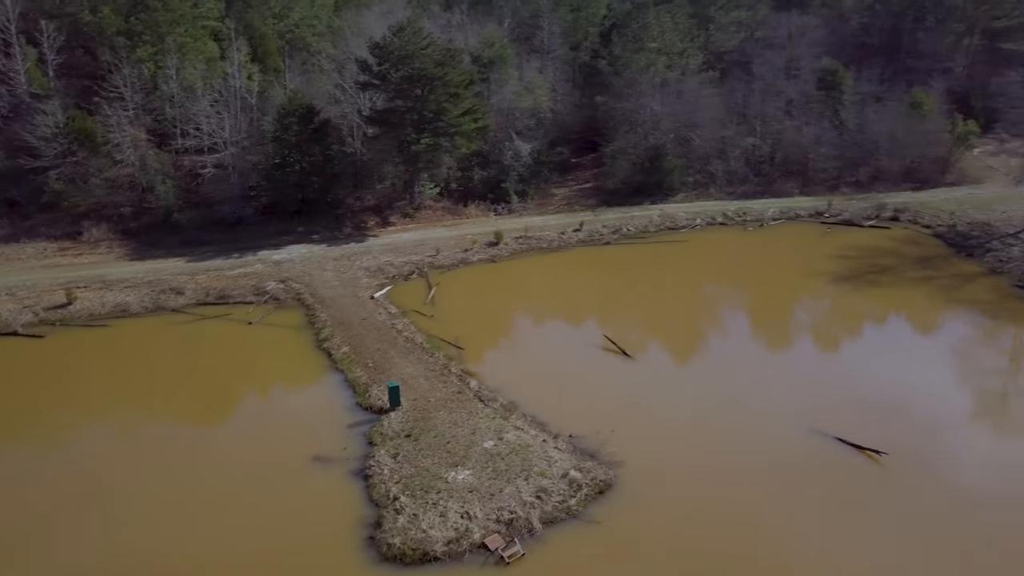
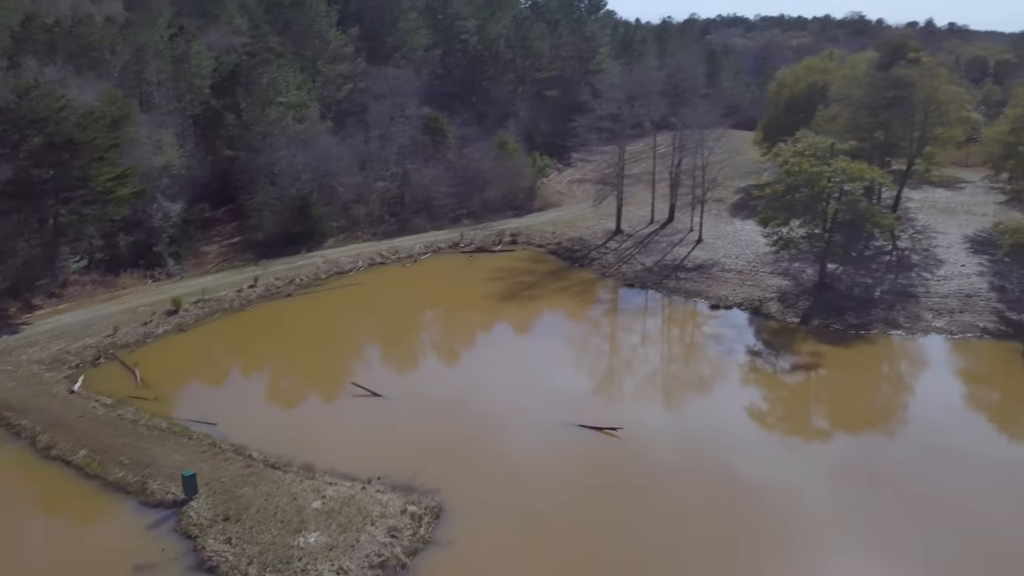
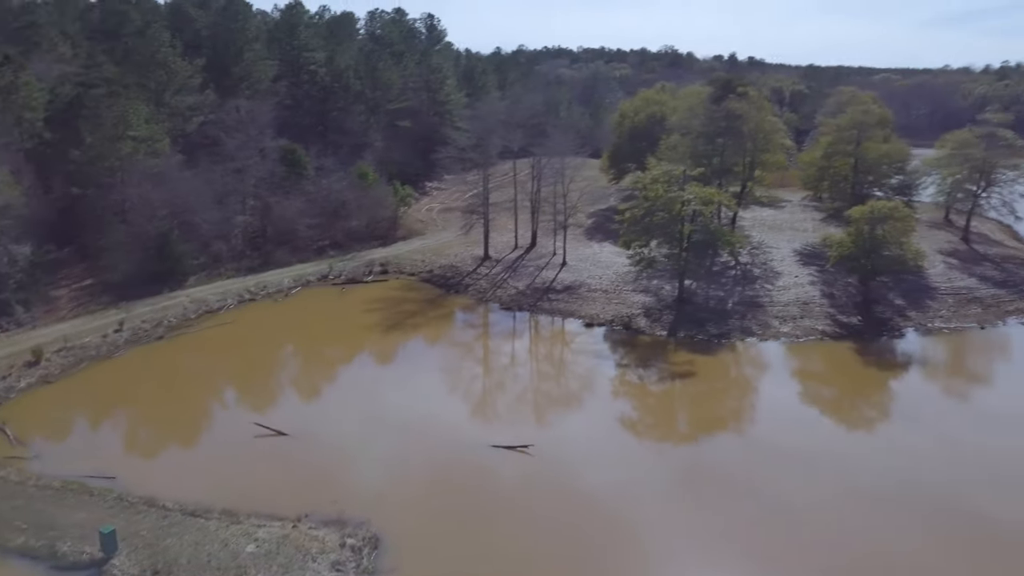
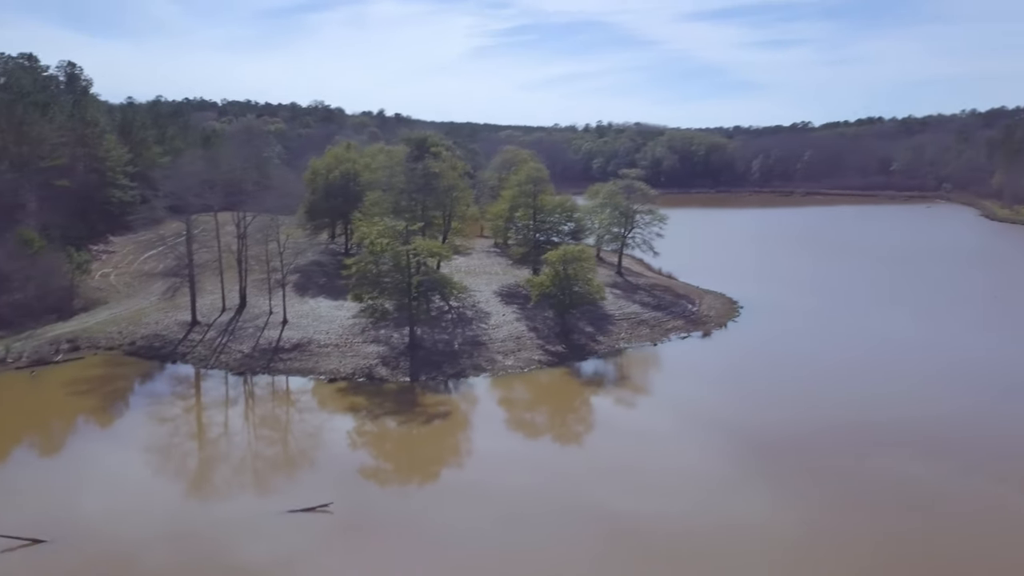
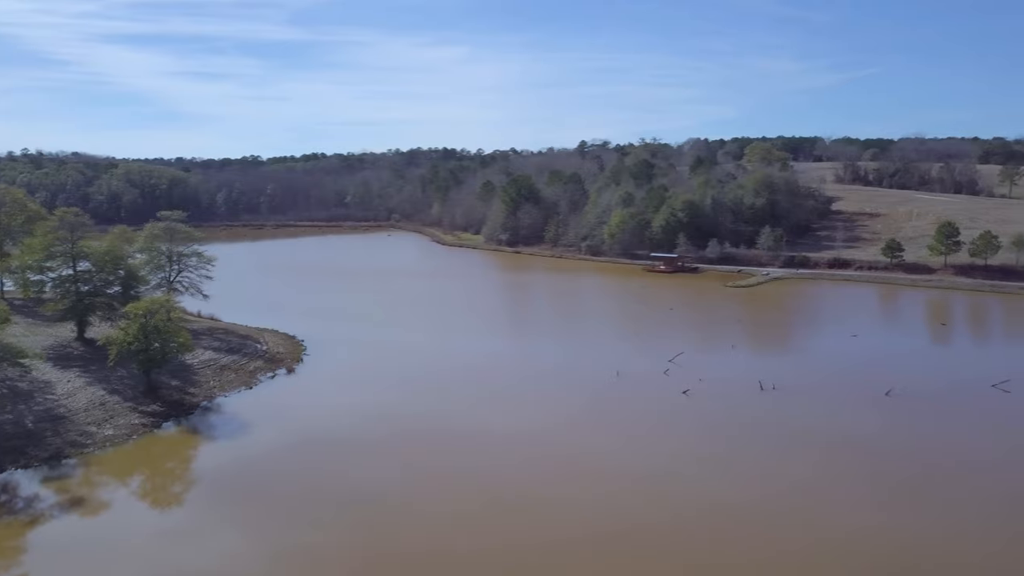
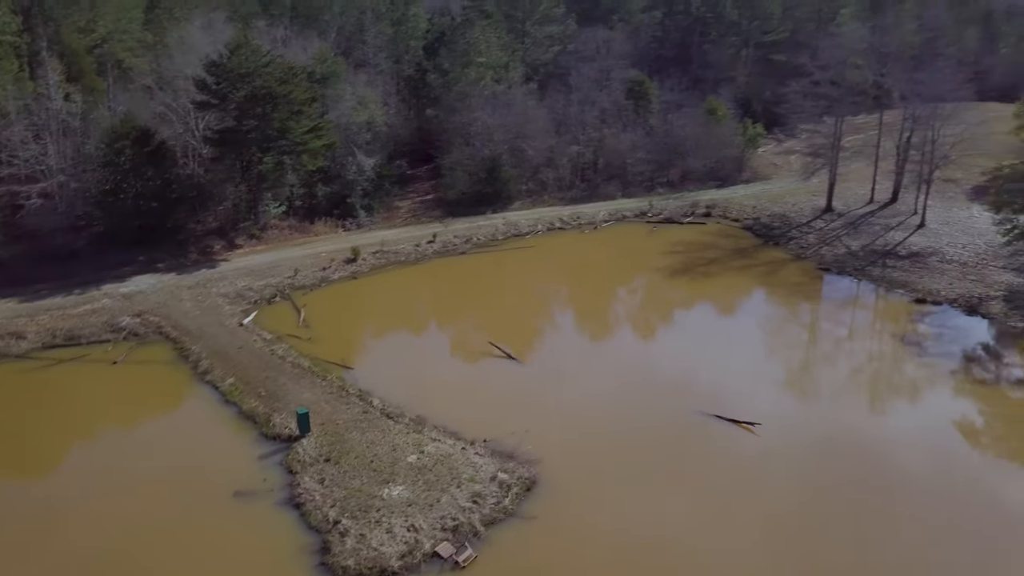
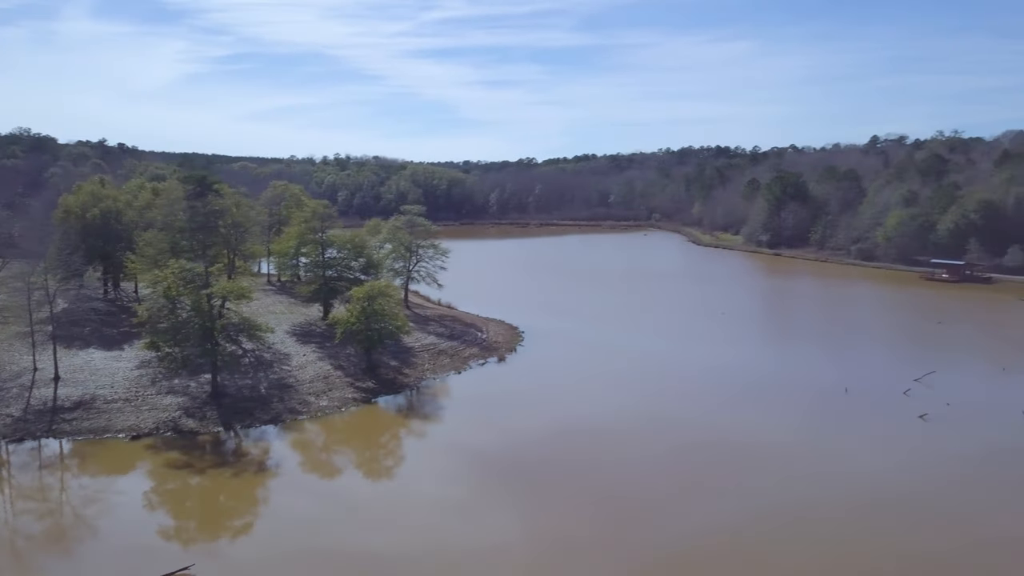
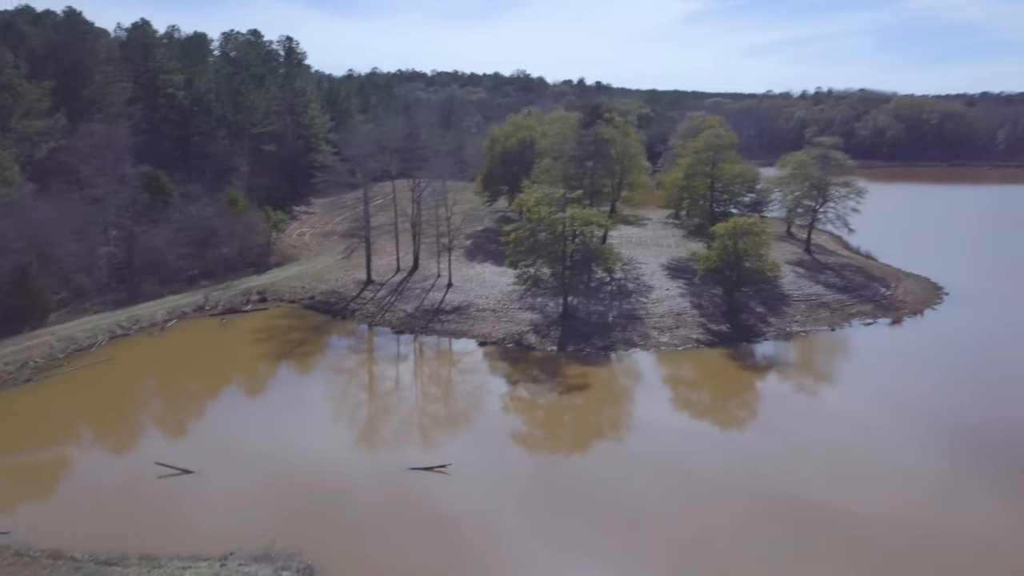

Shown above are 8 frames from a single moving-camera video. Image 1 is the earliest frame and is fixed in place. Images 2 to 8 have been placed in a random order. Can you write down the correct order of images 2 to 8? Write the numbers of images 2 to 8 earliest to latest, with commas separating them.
6, 2, 3, 8, 4, 7, 5
